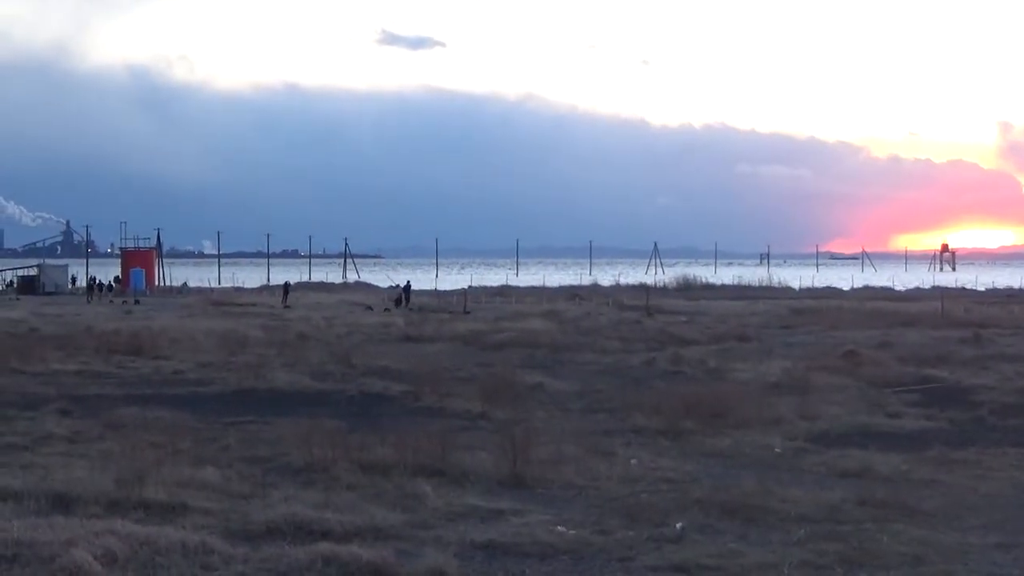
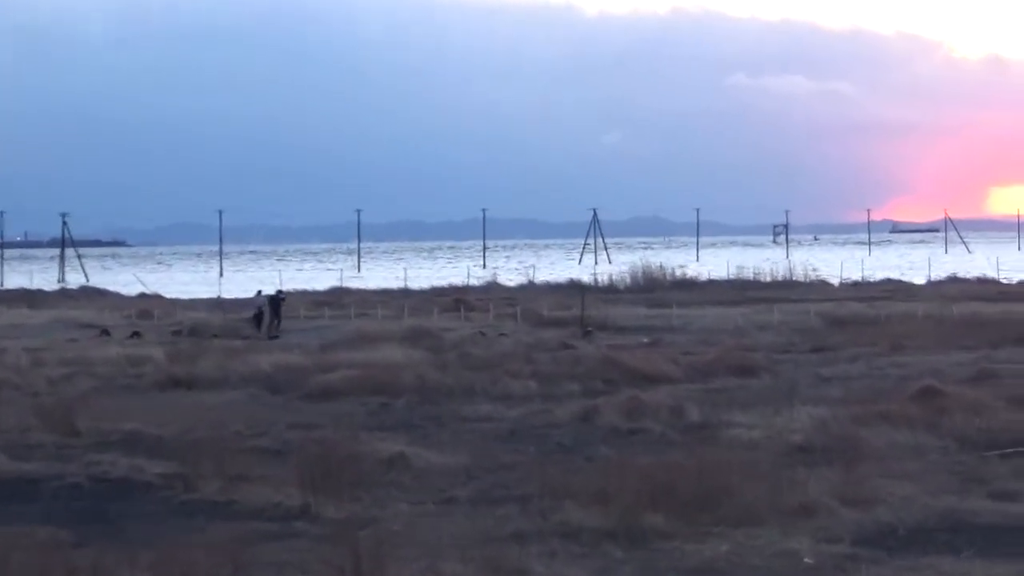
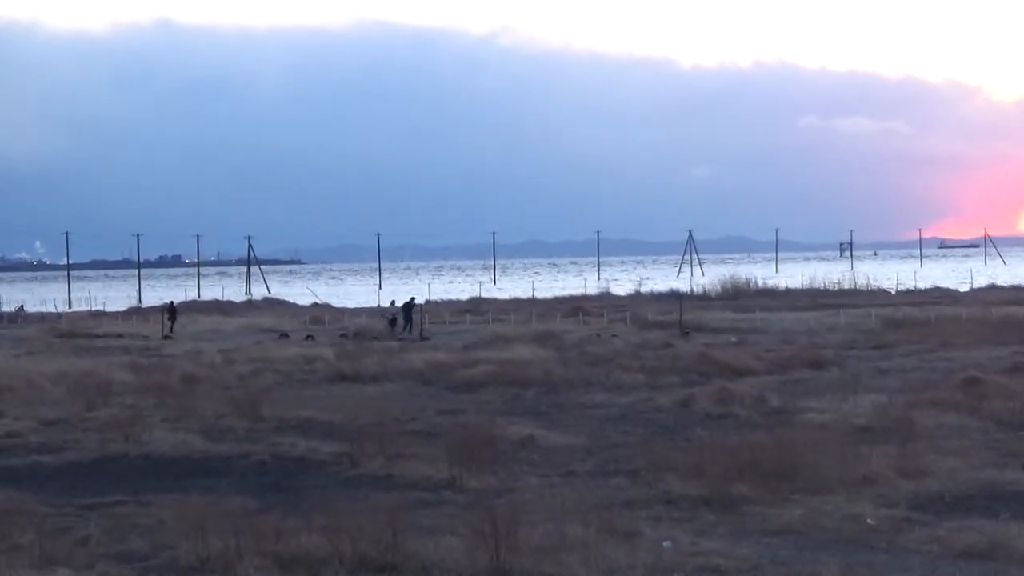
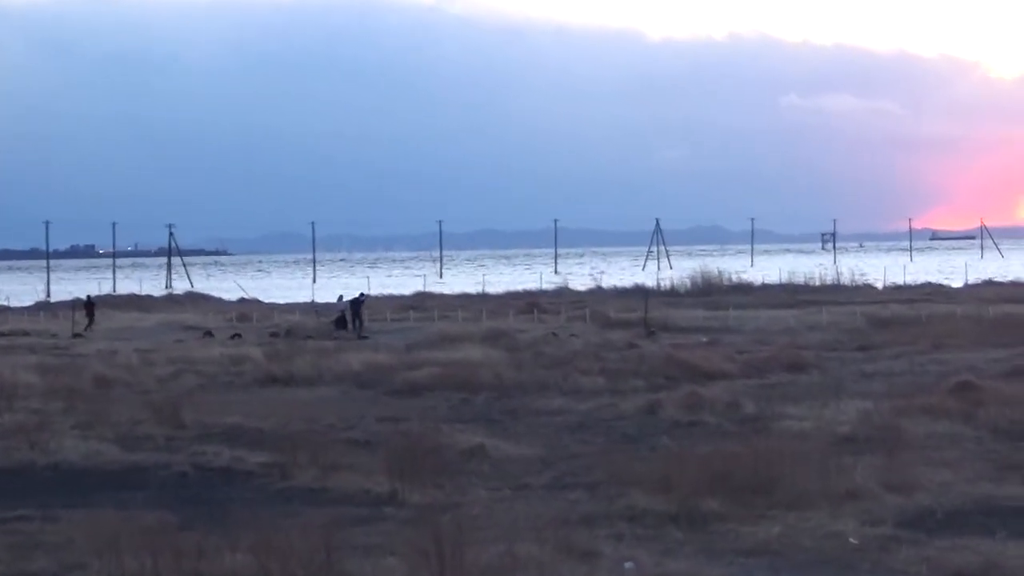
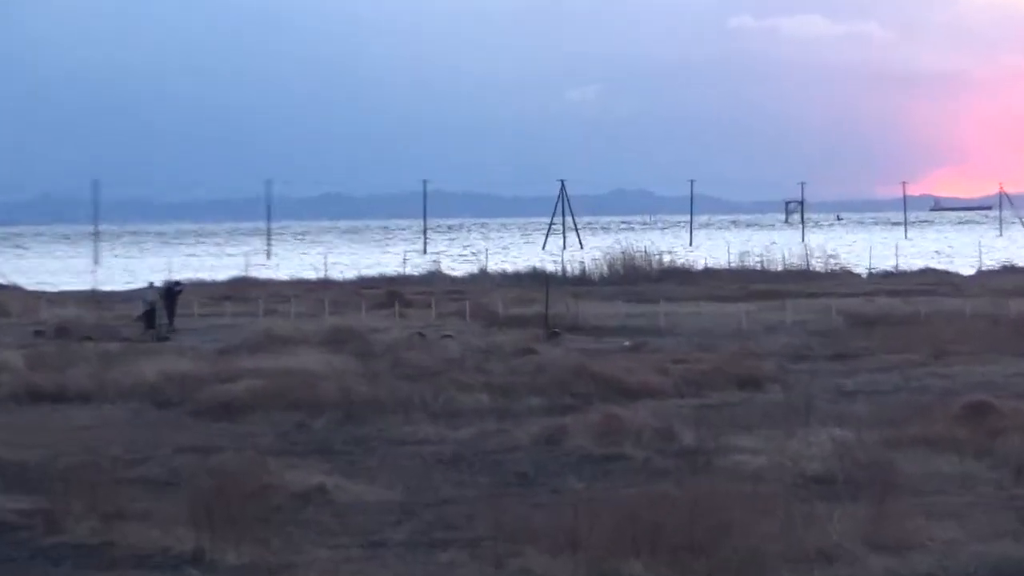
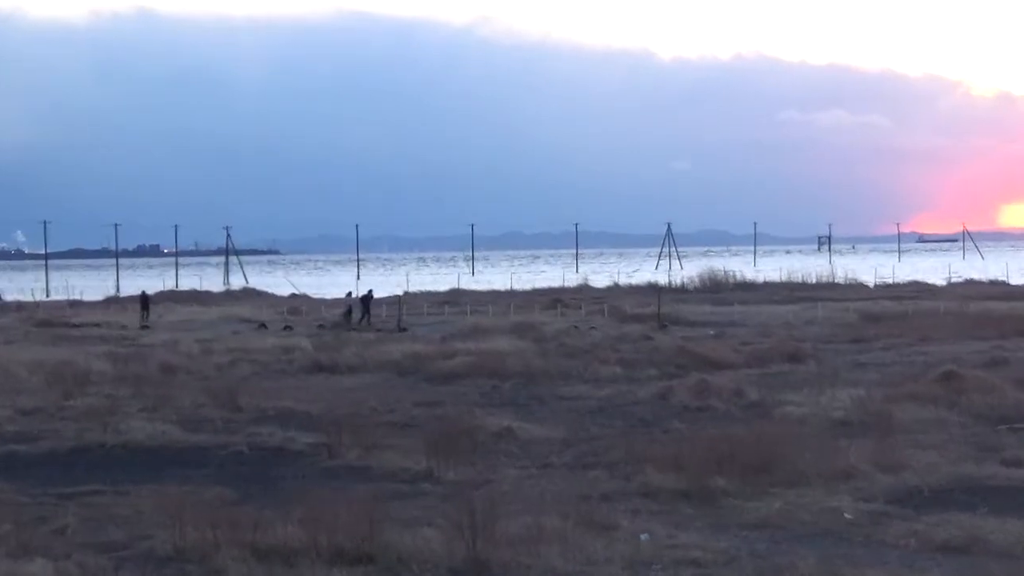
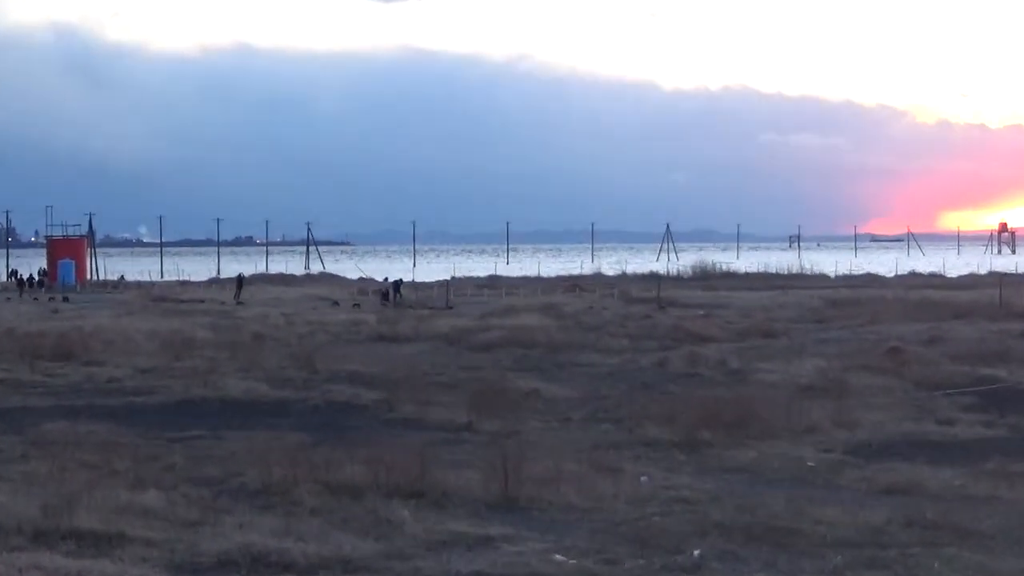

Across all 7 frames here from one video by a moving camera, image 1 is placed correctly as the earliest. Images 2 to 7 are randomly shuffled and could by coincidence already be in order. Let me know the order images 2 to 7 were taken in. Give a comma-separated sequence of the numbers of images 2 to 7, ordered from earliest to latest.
7, 6, 3, 4, 2, 5
